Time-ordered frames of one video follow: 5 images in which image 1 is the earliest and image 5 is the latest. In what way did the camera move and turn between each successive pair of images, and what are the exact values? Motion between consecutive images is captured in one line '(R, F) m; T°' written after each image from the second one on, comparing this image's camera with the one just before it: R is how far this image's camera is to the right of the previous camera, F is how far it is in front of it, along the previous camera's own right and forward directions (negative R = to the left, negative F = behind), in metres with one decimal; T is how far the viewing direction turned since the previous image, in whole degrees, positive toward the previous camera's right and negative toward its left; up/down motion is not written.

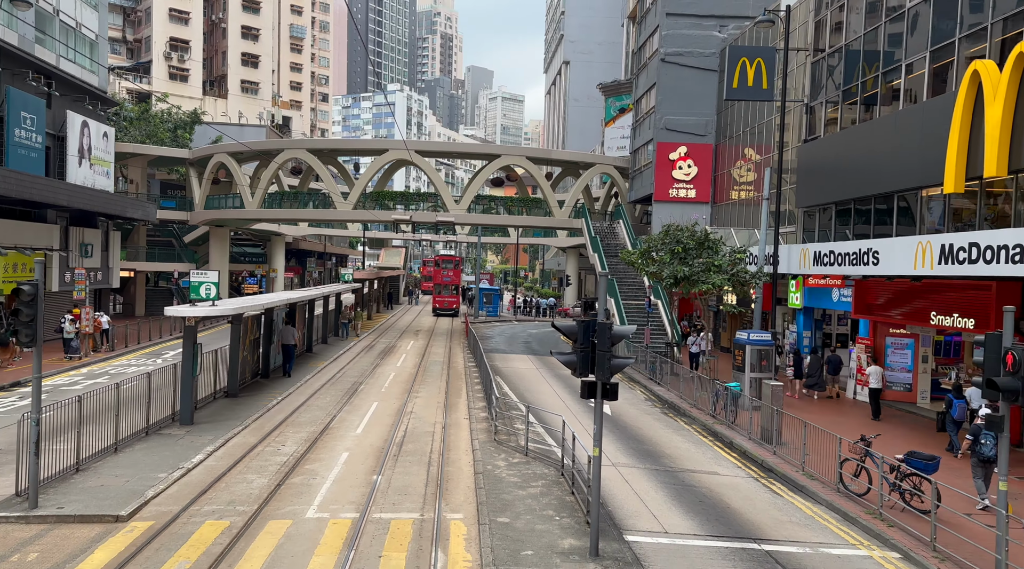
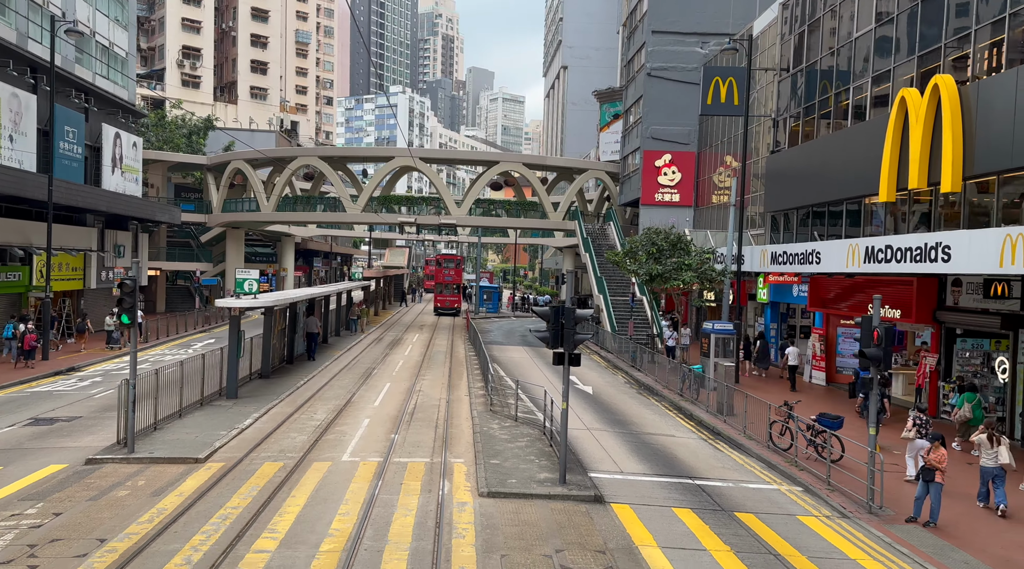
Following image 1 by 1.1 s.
(+0.2, -3.0) m; 0°
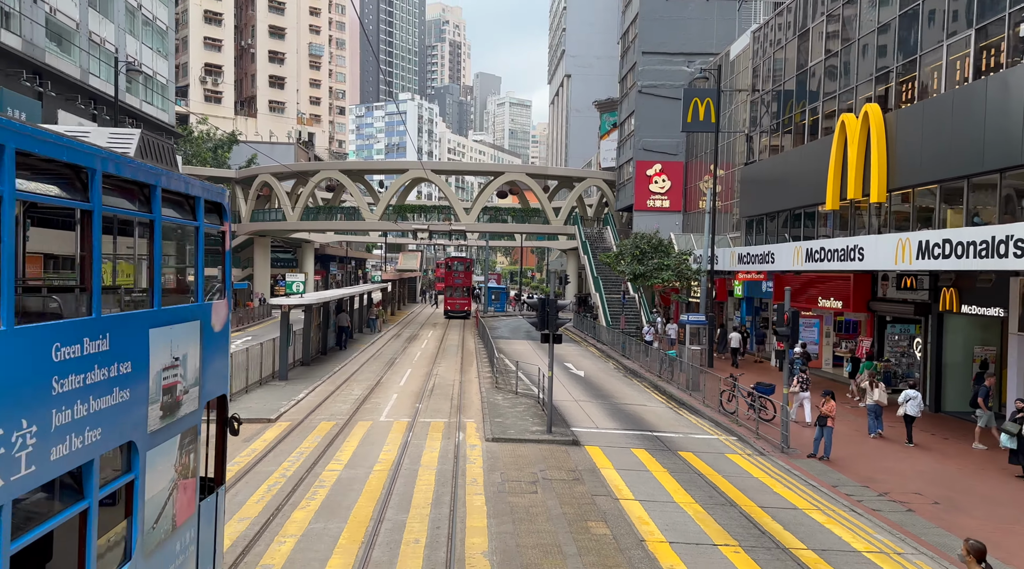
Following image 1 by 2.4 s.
(+0.3, -4.0) m; -1°
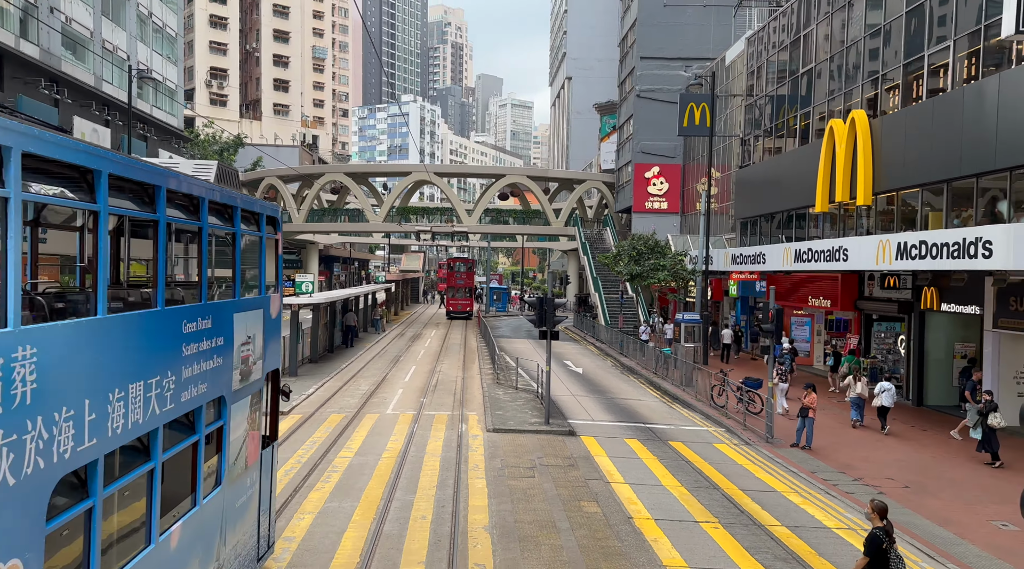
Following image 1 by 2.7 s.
(+0.1, -1.0) m; 0°
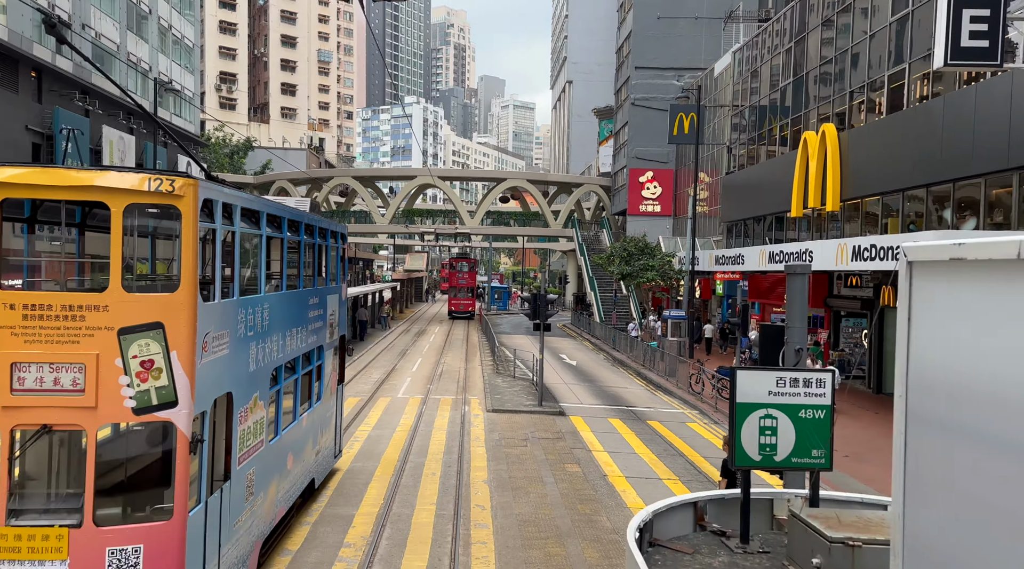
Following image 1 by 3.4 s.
(+0.1, -2.2) m; 0°
